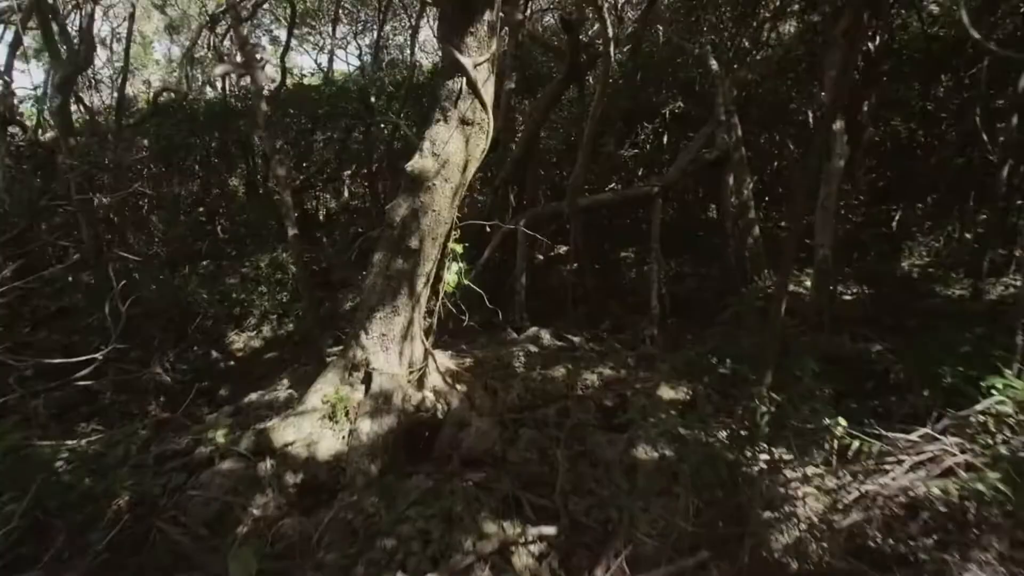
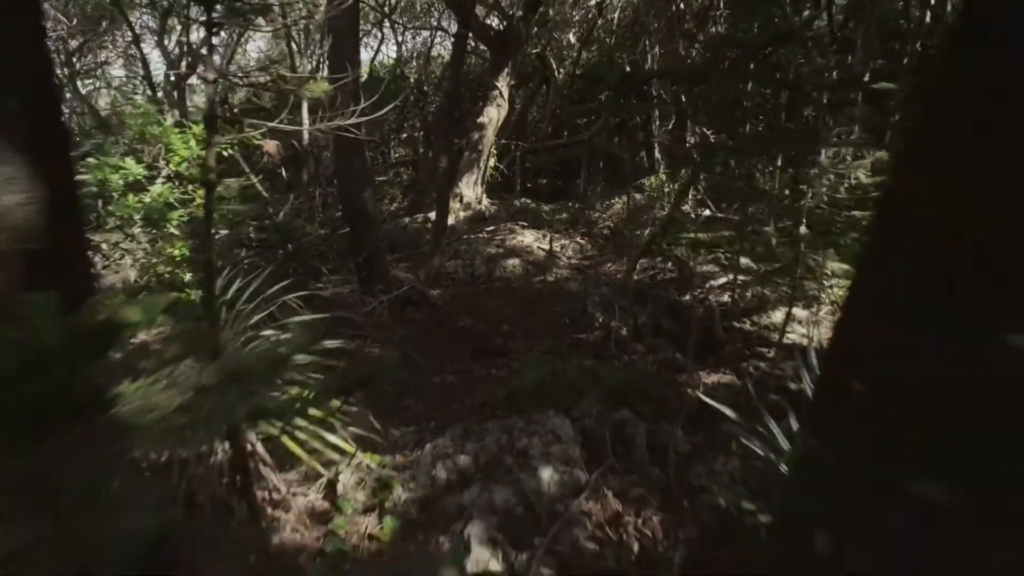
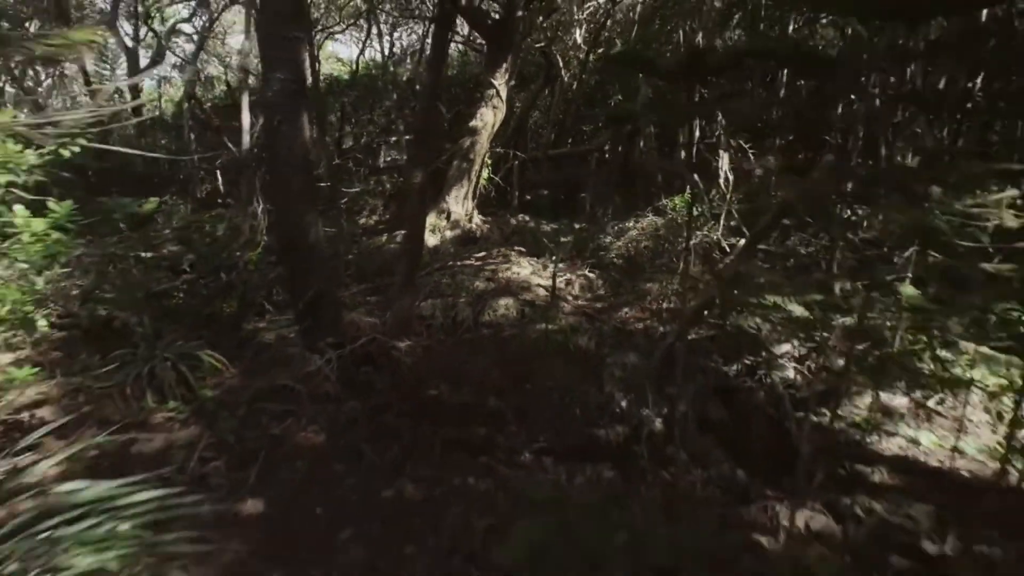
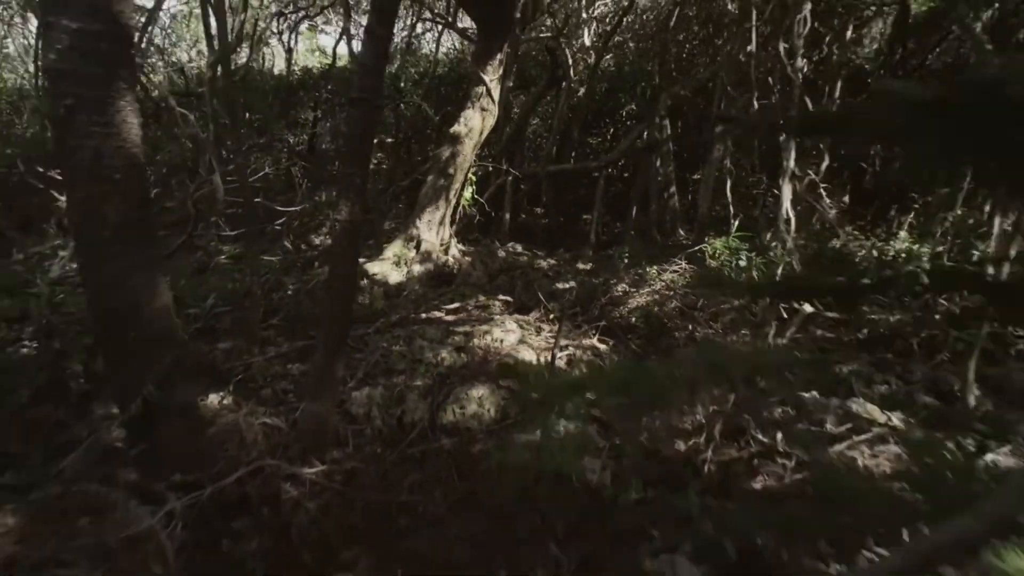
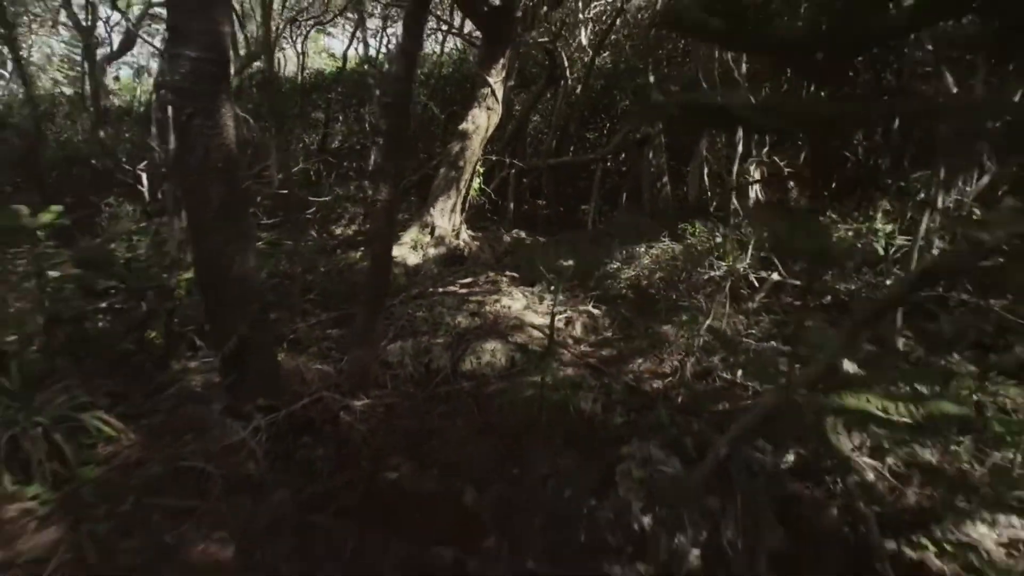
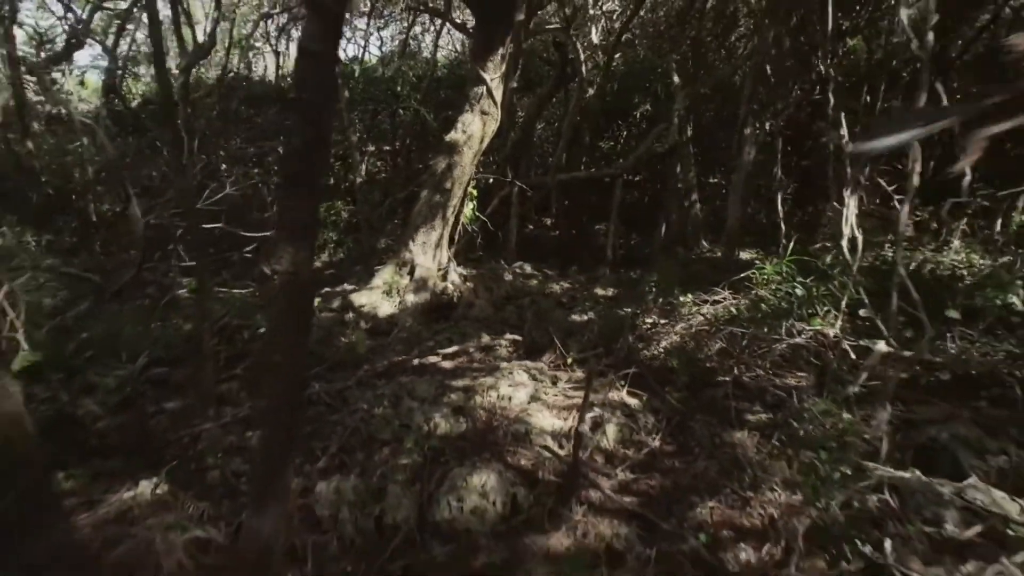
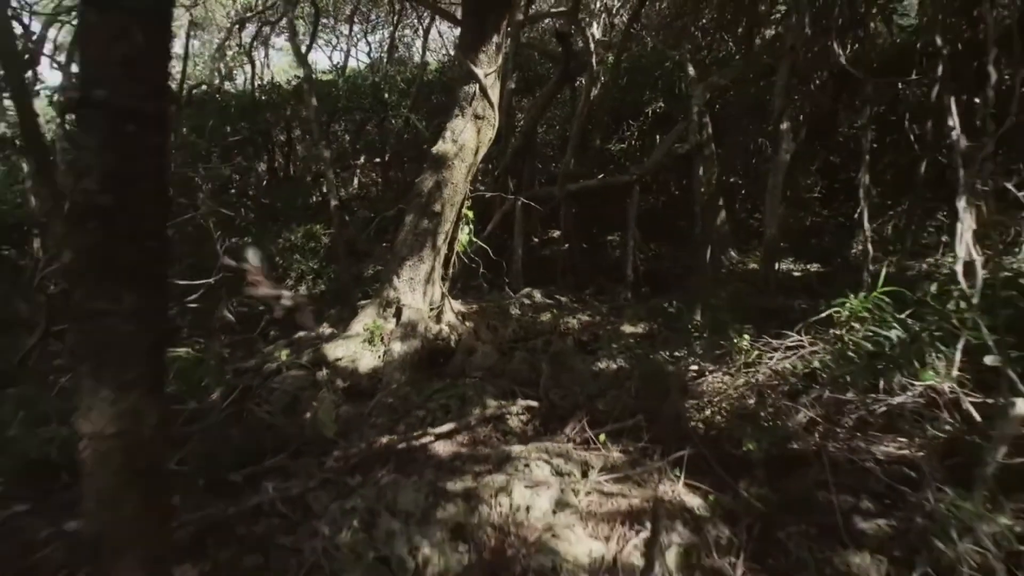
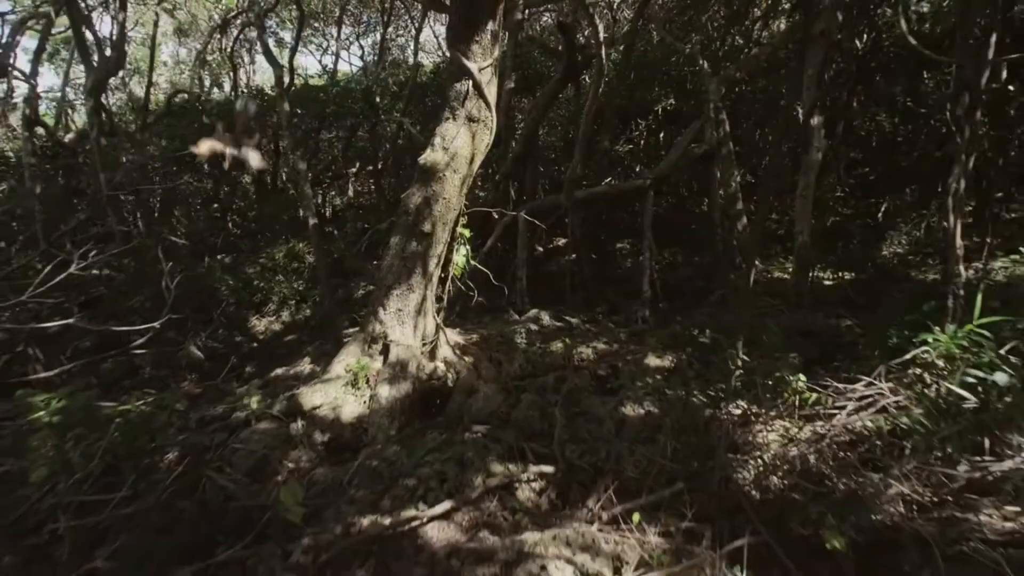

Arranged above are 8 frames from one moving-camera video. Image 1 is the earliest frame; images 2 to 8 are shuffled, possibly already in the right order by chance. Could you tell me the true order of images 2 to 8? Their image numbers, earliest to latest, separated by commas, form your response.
8, 7, 6, 4, 5, 3, 2
